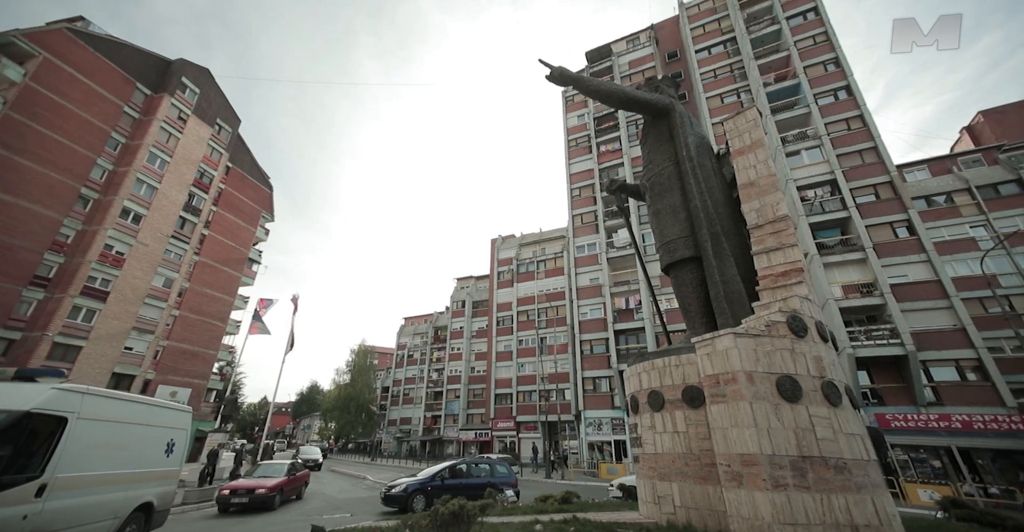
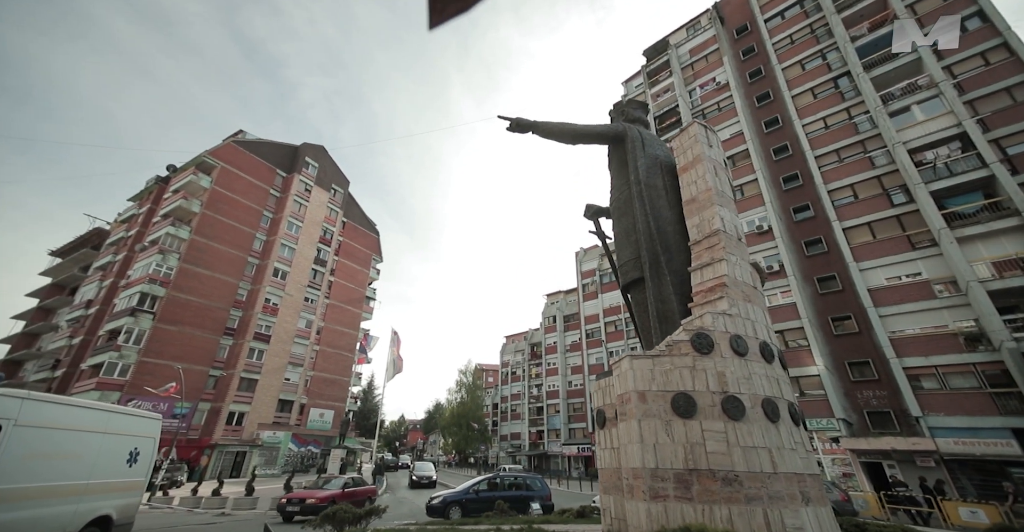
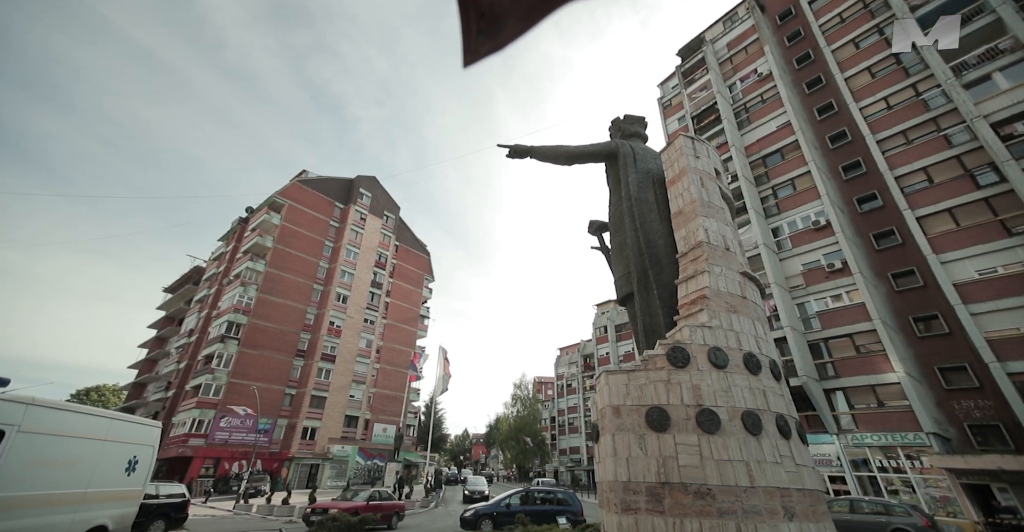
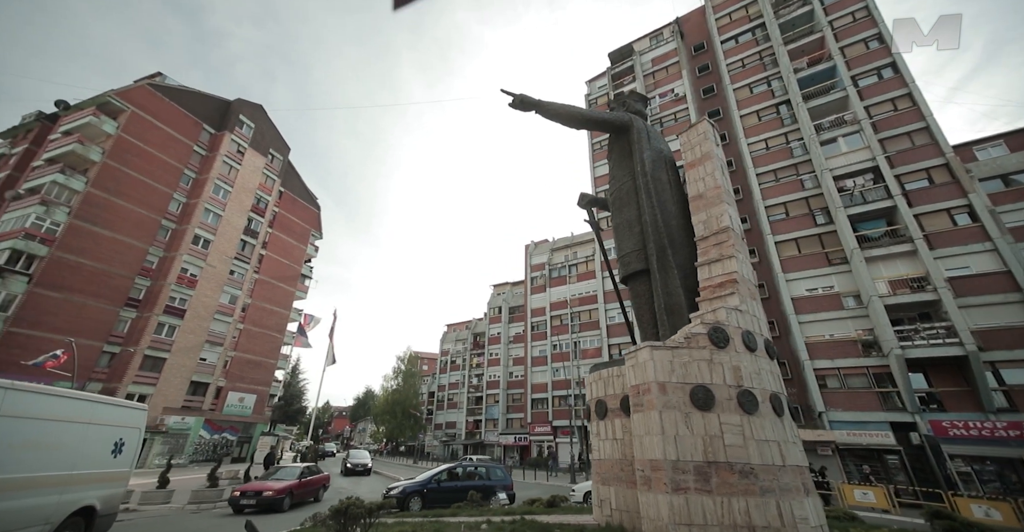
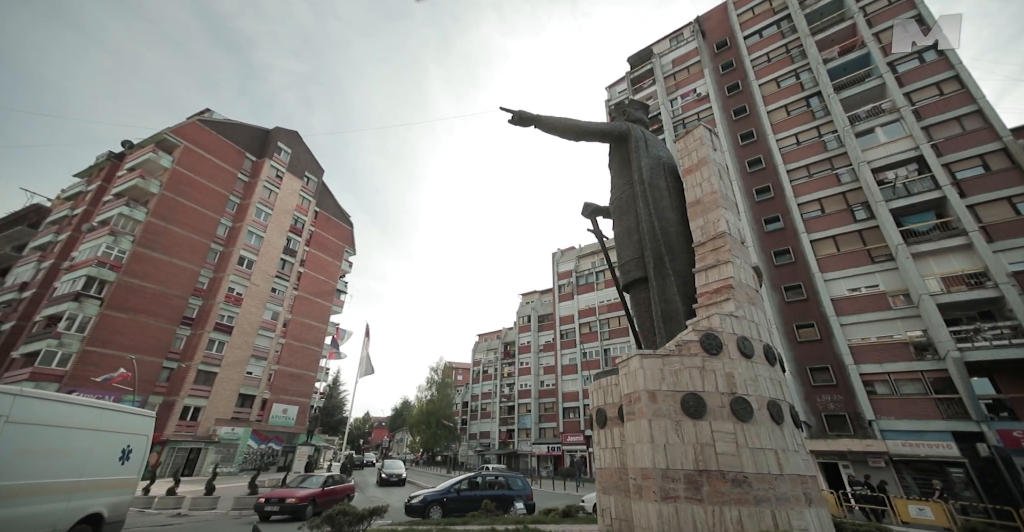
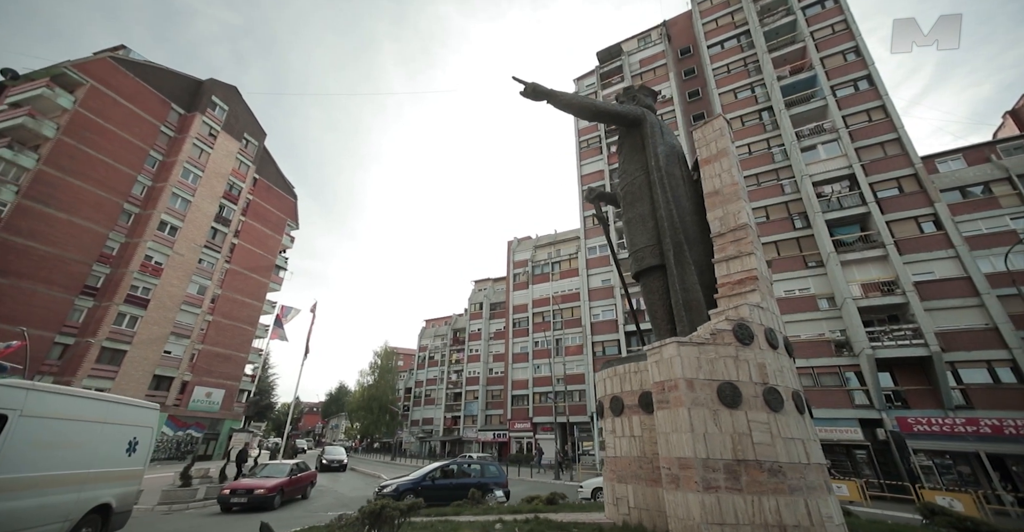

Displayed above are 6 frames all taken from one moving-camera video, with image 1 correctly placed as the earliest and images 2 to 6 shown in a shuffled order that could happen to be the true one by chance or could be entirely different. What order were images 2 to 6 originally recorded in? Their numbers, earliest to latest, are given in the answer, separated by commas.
6, 4, 5, 2, 3
